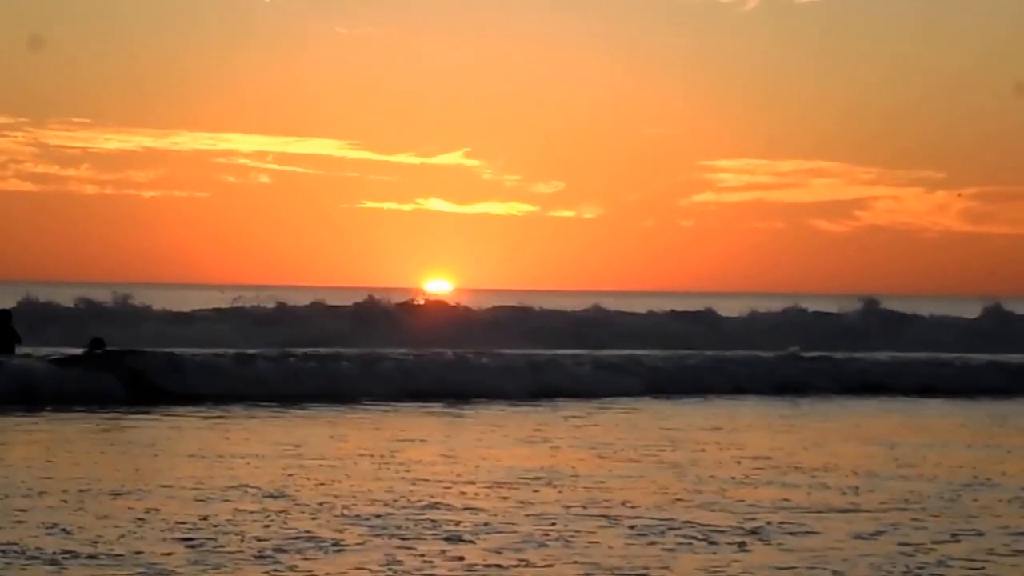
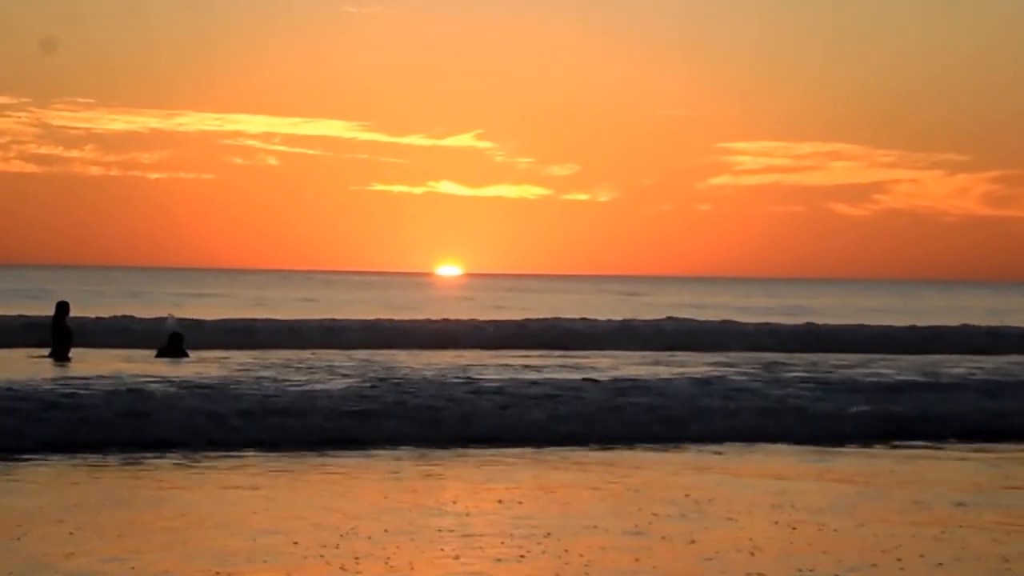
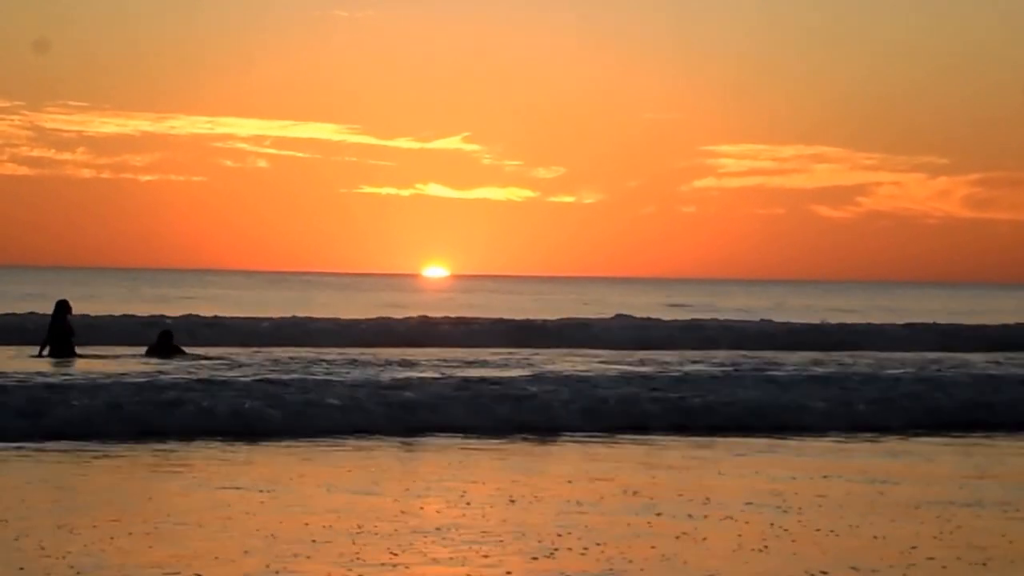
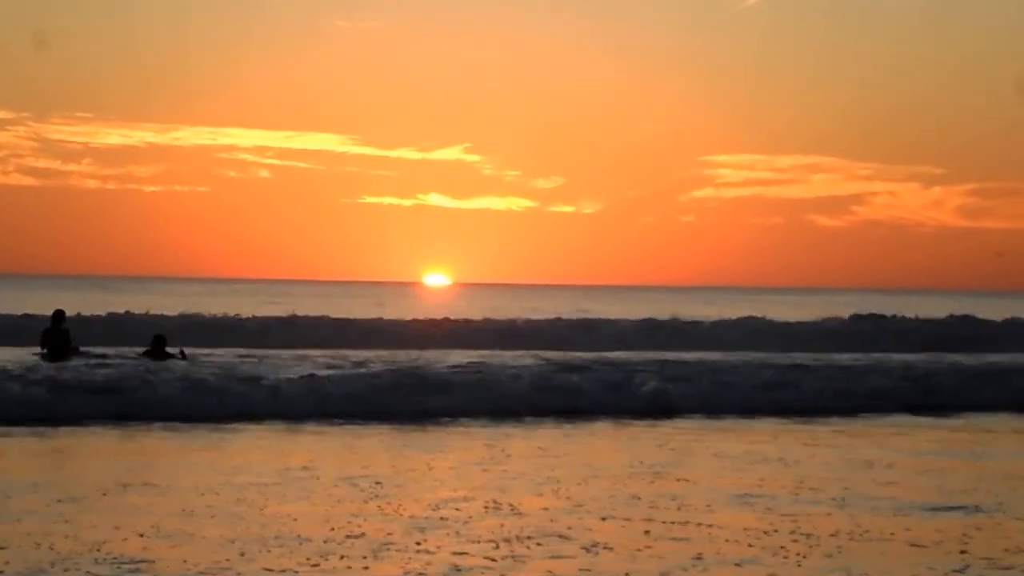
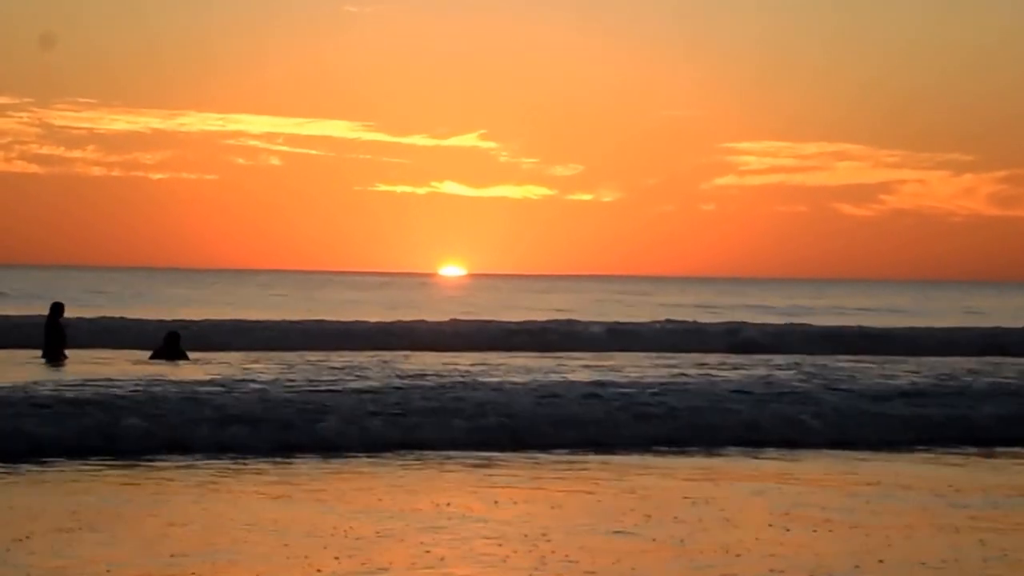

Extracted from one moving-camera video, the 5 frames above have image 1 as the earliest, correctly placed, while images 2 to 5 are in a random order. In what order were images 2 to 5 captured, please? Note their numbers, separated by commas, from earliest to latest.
4, 3, 2, 5
